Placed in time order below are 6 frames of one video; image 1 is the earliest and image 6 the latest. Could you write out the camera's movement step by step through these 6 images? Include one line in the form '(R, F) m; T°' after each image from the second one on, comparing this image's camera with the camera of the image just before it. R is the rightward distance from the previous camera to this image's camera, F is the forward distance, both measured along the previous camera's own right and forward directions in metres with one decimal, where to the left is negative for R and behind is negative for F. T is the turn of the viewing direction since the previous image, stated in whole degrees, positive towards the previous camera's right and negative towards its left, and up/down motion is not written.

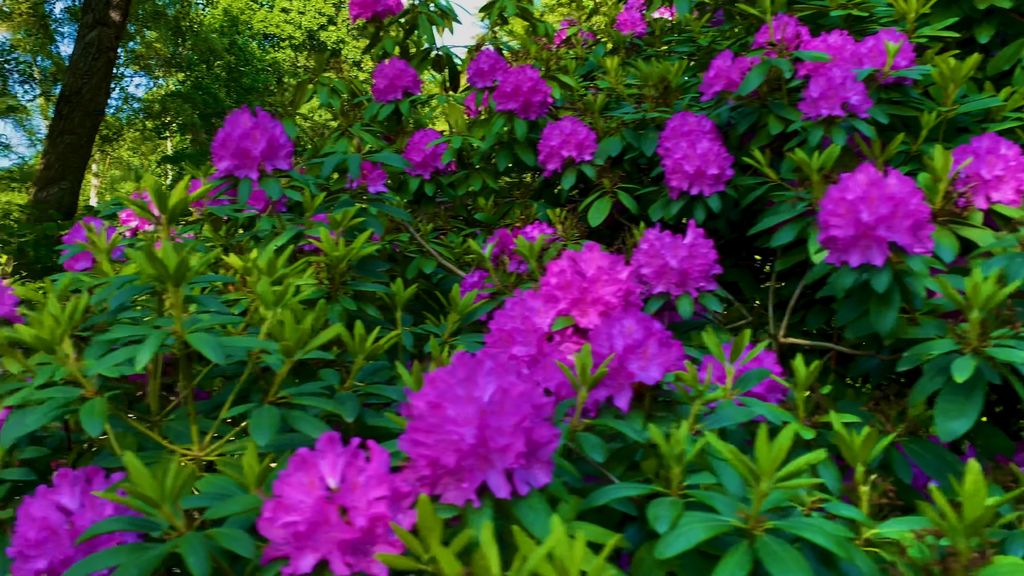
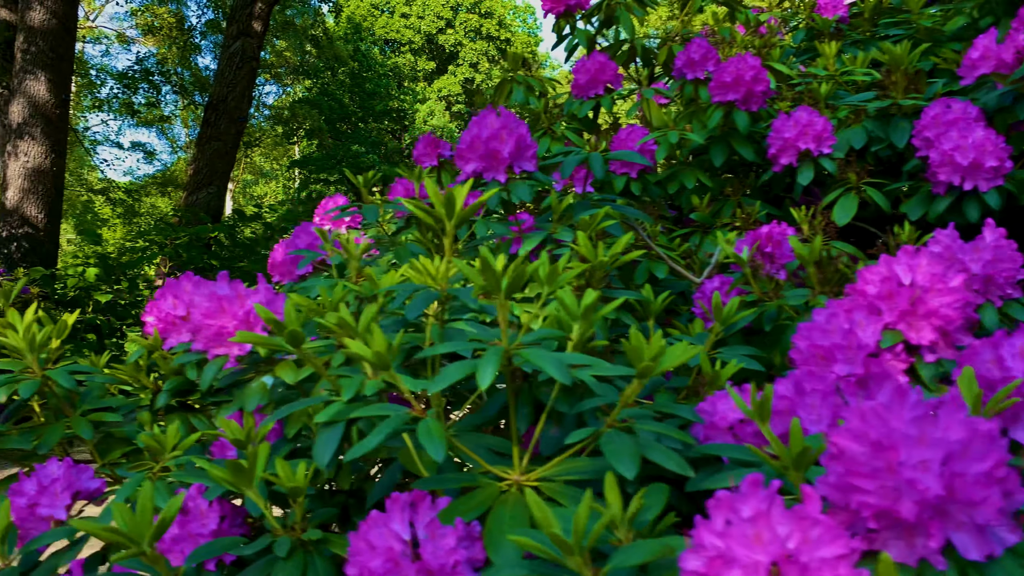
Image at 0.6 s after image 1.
(-0.3, +0.1) m; -8°
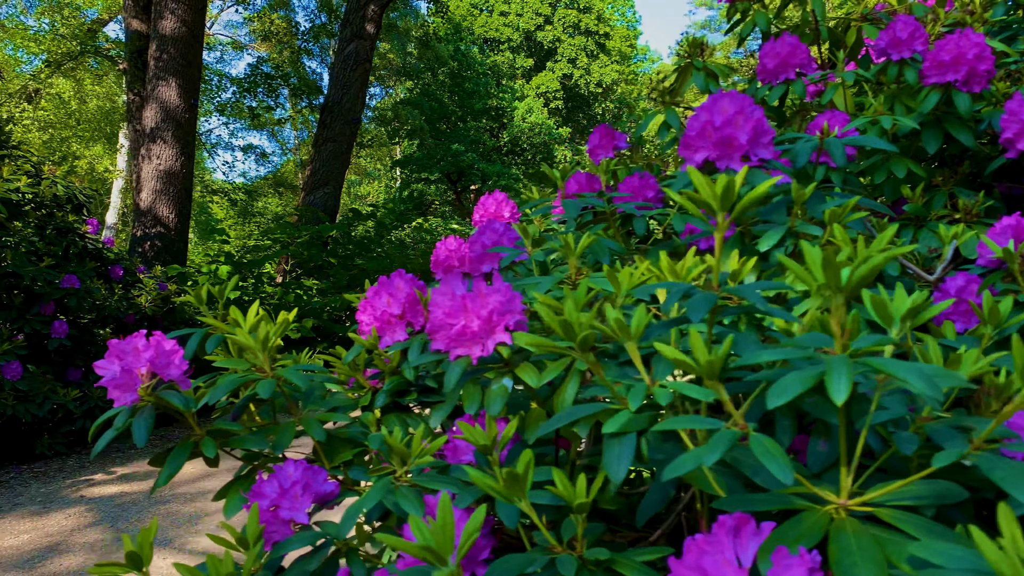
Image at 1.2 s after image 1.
(-0.2, +0.1) m; -6°
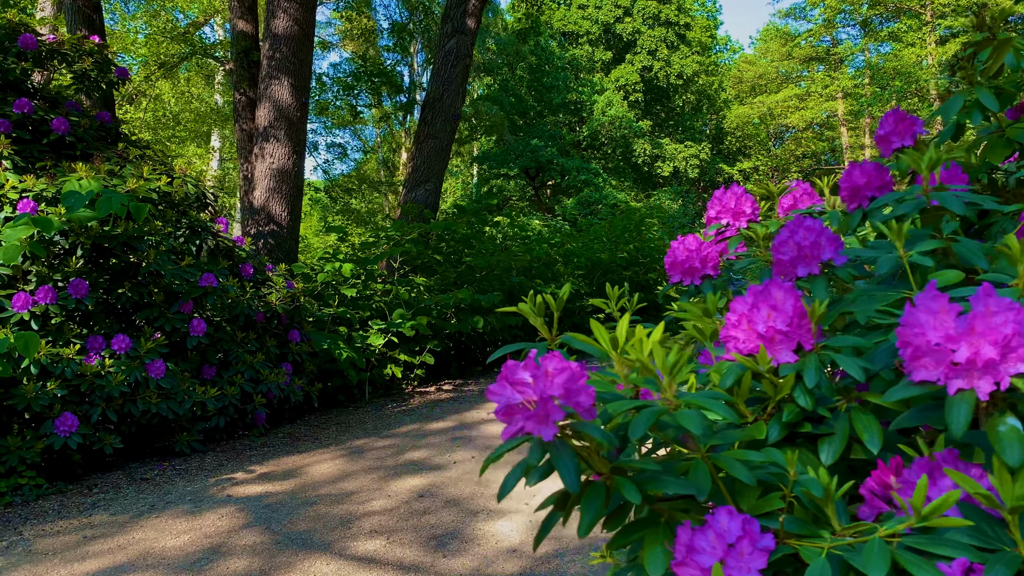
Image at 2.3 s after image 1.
(-0.5, +0.2) m; -5°
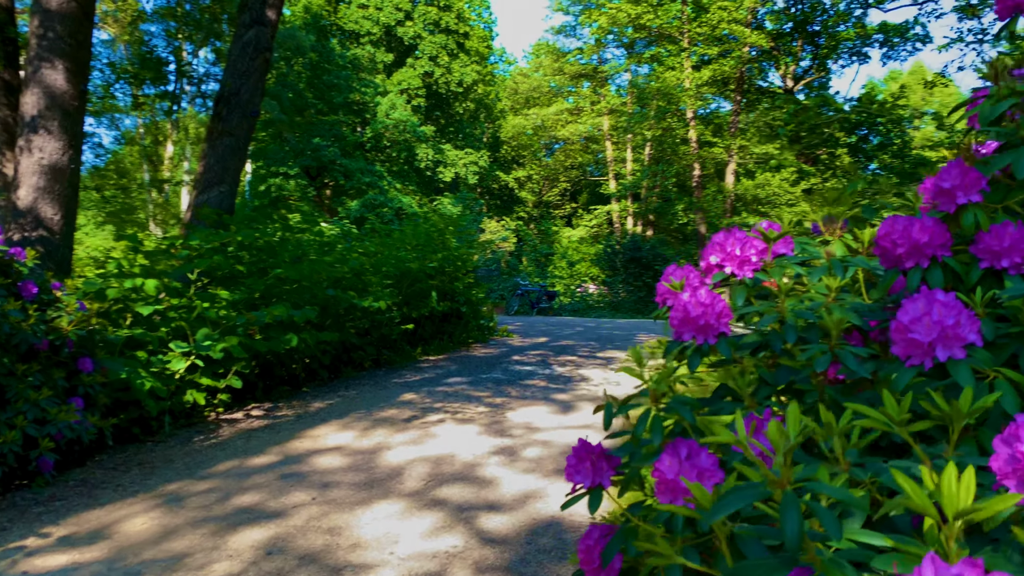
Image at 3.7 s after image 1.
(-0.5, +0.5) m; +15°
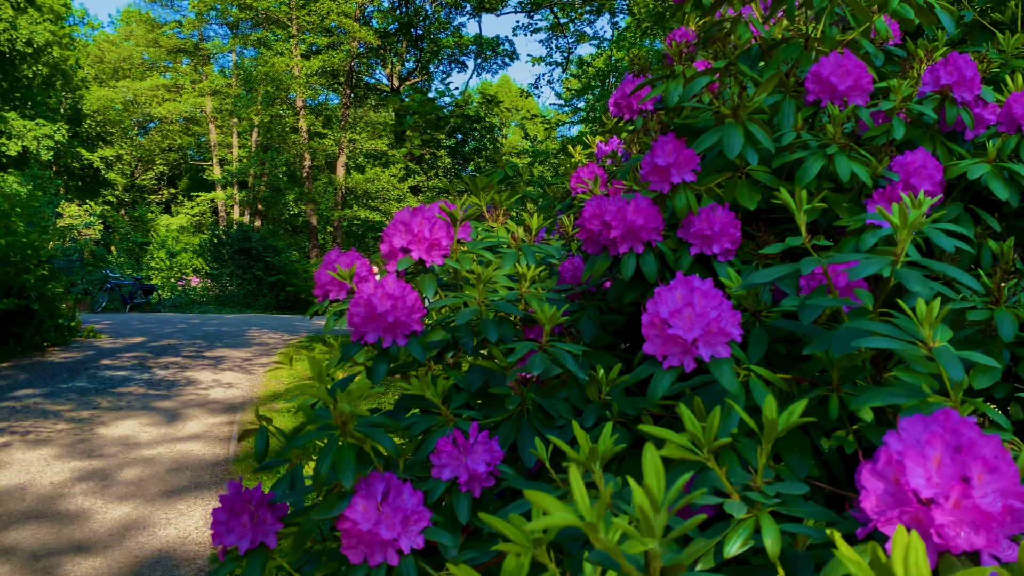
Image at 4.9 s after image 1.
(0.0, +0.5) m; +26°
